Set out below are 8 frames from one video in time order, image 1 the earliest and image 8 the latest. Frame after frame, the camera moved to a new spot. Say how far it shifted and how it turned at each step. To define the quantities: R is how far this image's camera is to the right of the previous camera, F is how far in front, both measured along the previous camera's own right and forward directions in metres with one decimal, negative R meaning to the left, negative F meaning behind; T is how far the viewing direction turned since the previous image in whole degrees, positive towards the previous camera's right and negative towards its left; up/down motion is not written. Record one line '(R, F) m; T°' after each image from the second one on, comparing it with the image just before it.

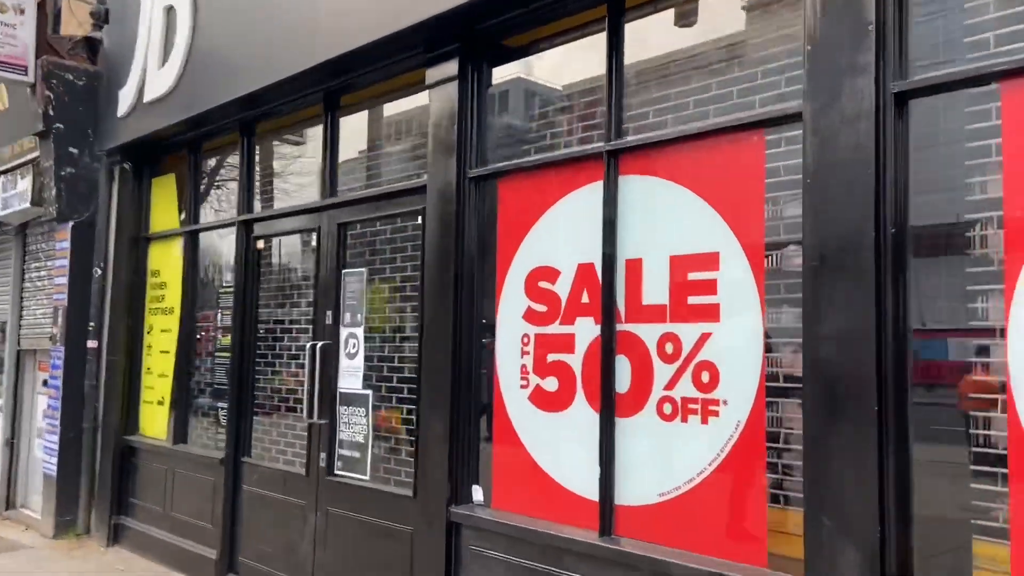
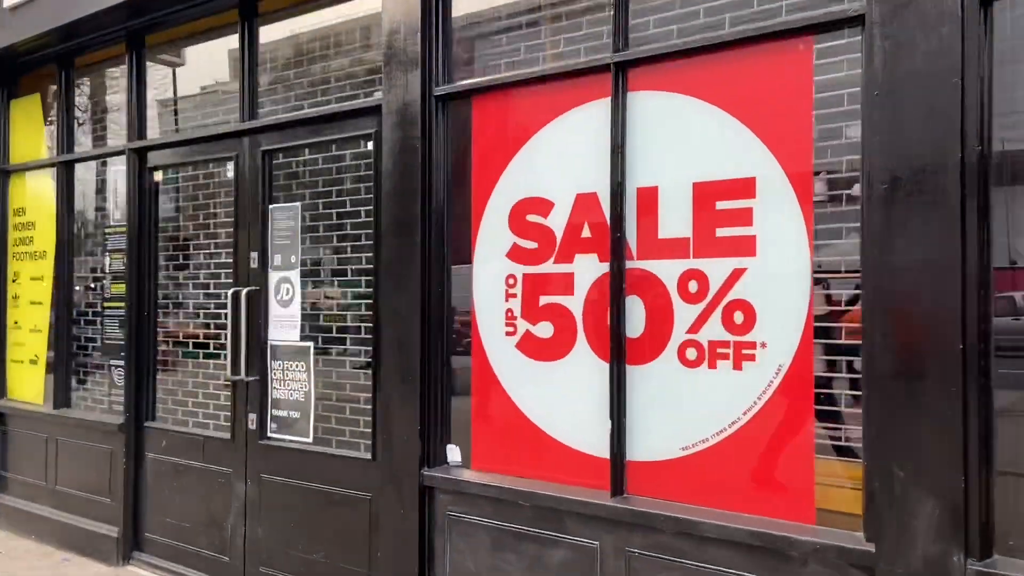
(-0.5, +0.5) m; +9°
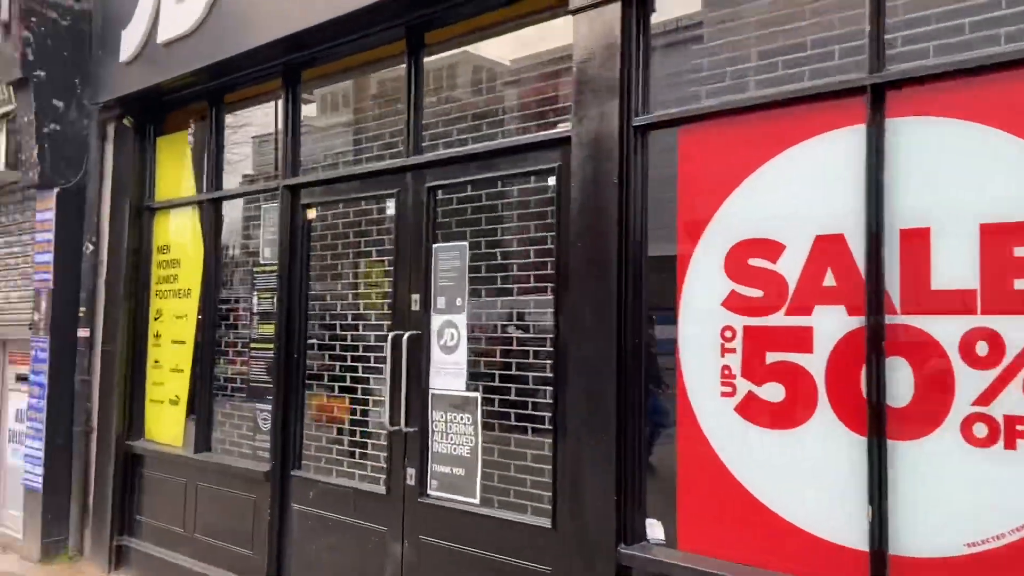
(-0.5, +0.4) m; -6°
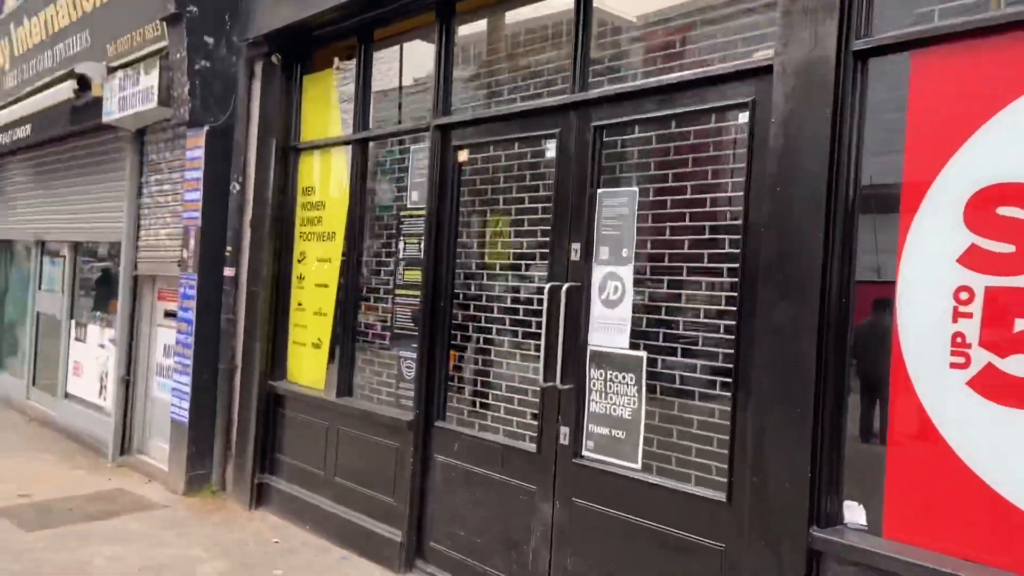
(-0.3, +0.3) m; -7°
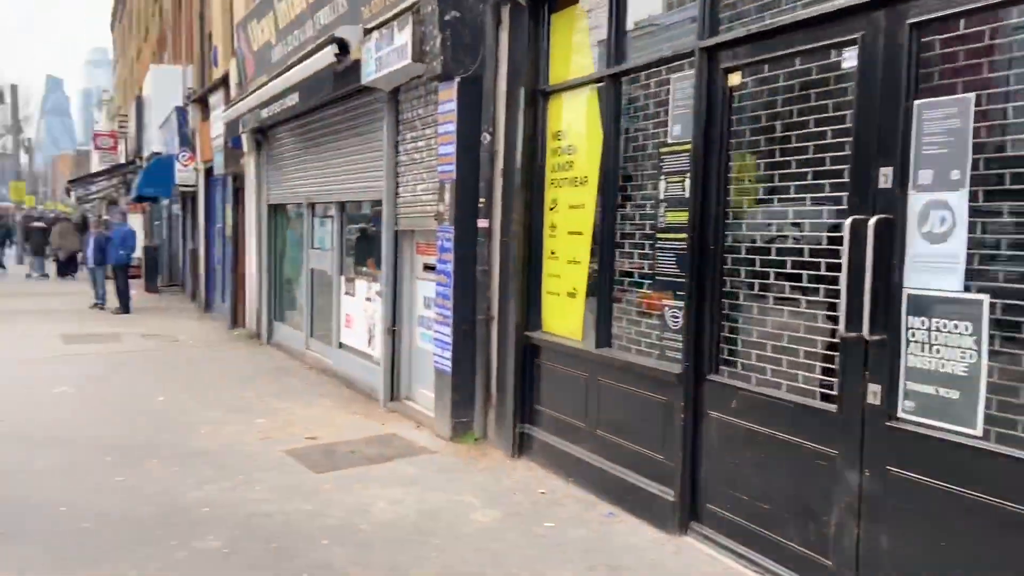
(-0.3, +0.3) m; -17°
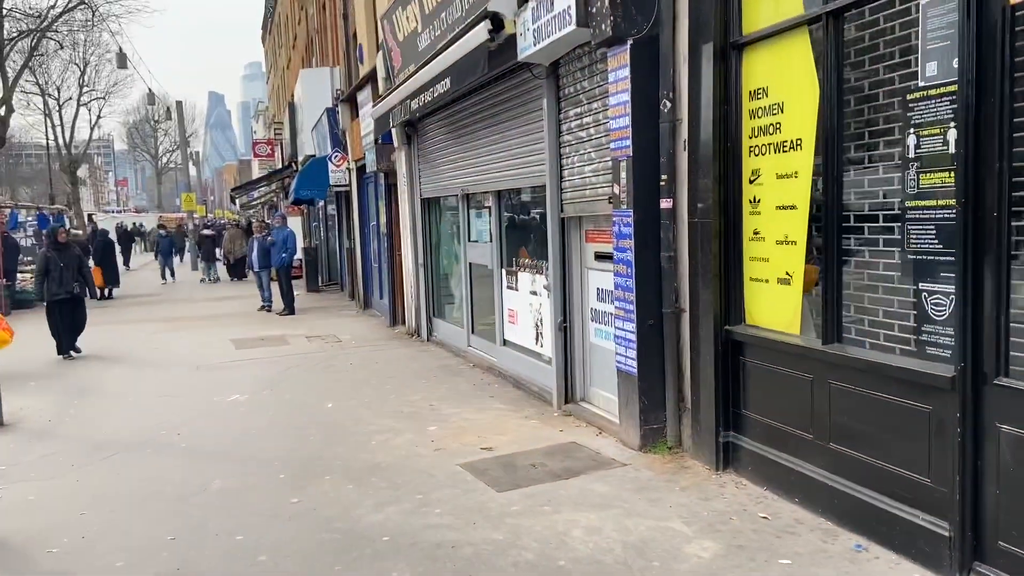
(-0.3, +0.6) m; -10°
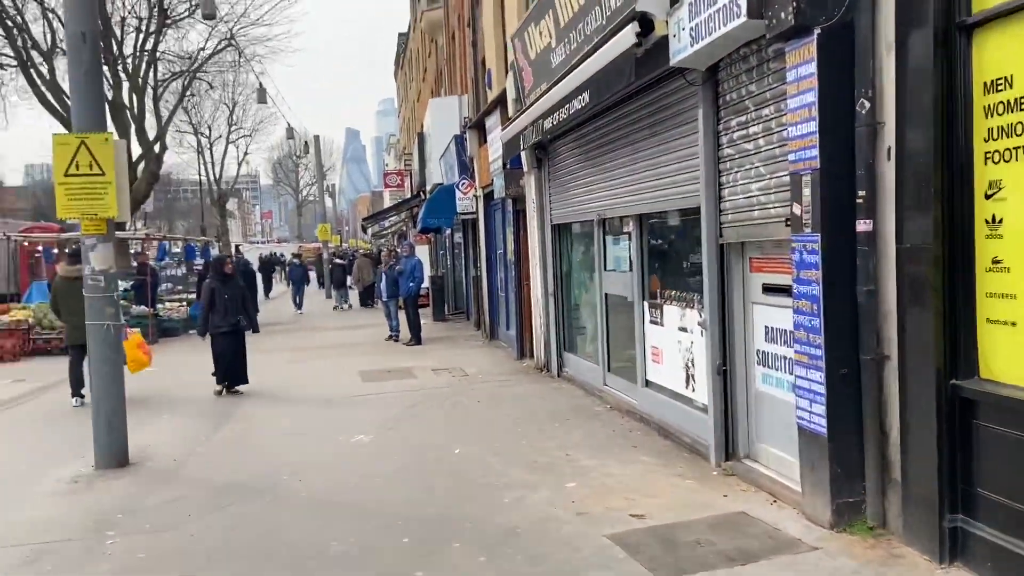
(-0.2, +0.7) m; -9°
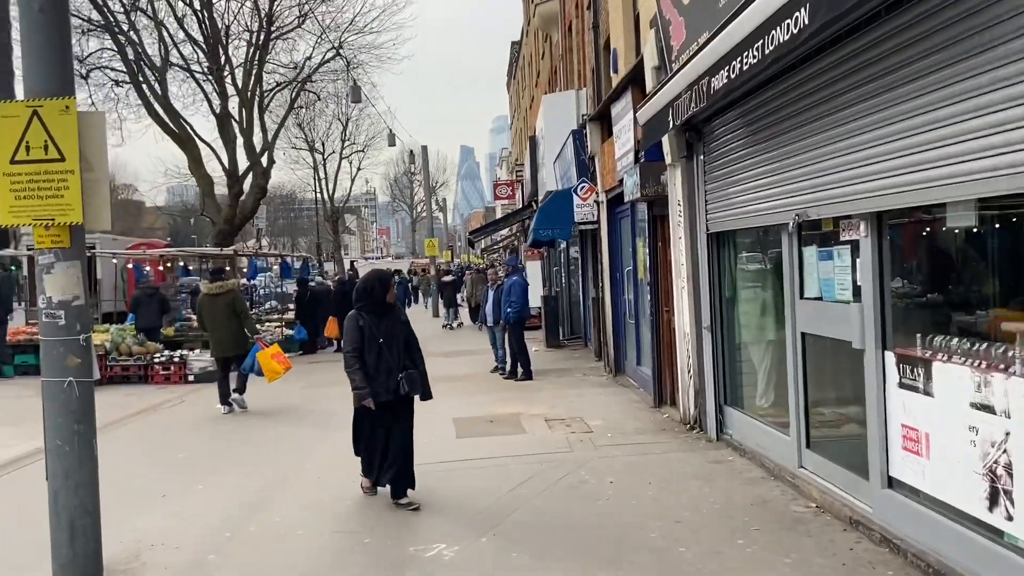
(-0.3, +2.4) m; -8°
